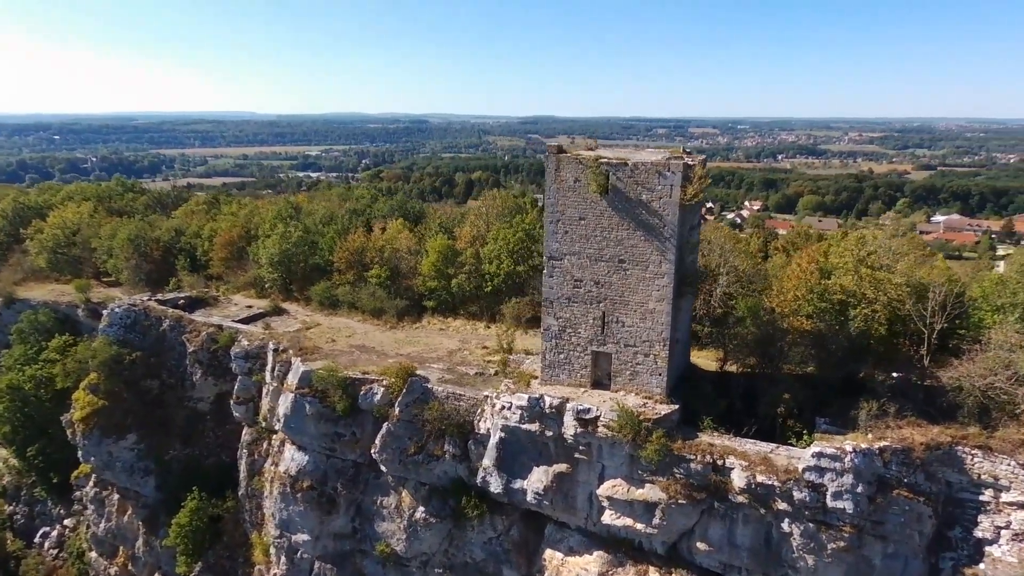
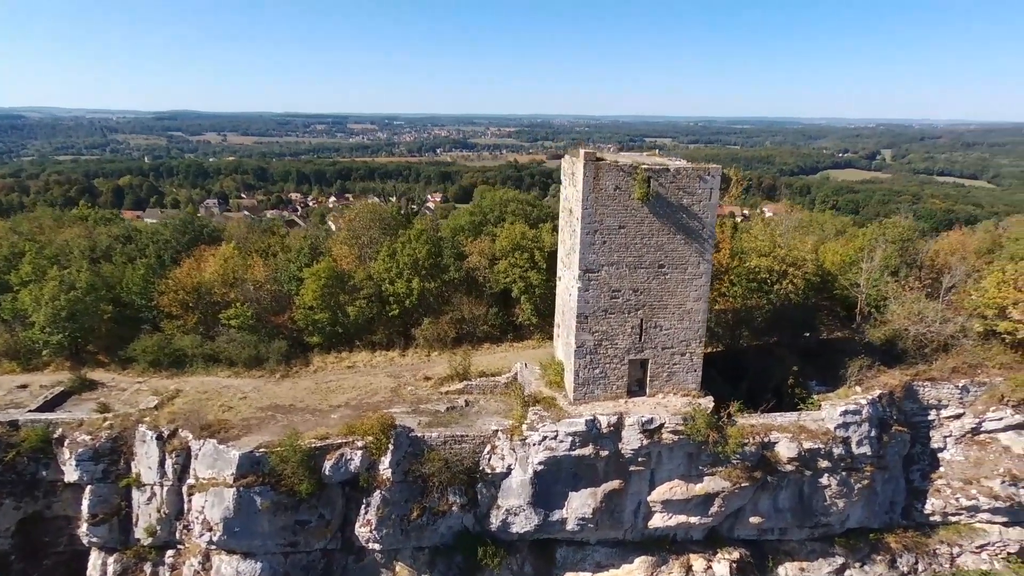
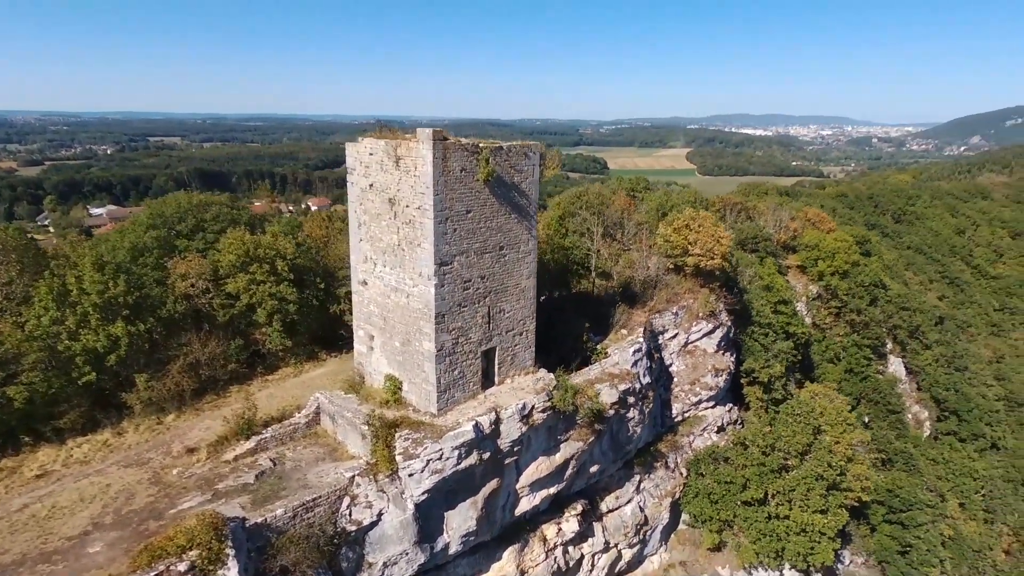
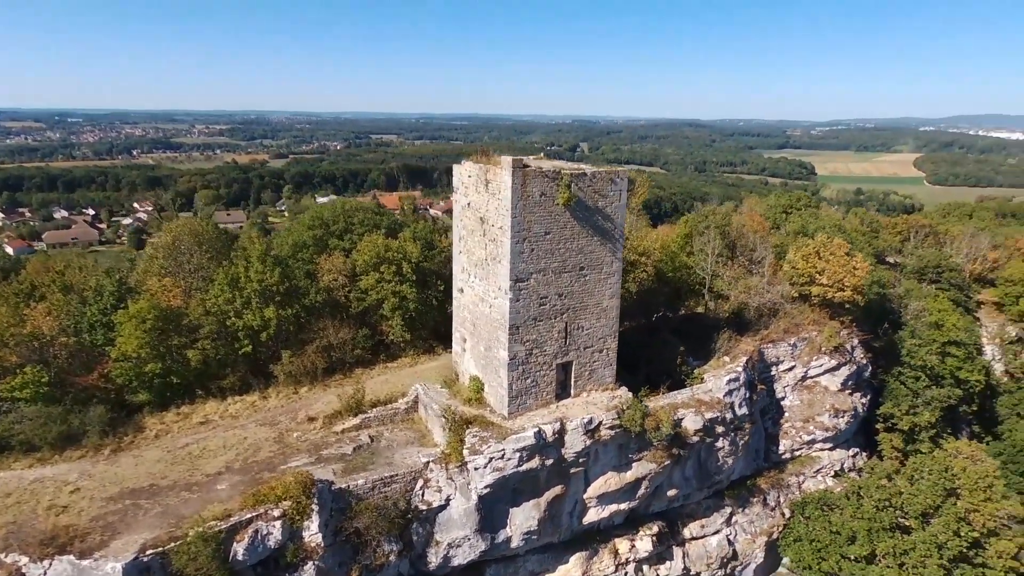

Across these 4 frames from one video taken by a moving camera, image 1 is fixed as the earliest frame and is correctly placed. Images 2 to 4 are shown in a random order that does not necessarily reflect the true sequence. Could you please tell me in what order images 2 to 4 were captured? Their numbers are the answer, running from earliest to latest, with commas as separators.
2, 4, 3
